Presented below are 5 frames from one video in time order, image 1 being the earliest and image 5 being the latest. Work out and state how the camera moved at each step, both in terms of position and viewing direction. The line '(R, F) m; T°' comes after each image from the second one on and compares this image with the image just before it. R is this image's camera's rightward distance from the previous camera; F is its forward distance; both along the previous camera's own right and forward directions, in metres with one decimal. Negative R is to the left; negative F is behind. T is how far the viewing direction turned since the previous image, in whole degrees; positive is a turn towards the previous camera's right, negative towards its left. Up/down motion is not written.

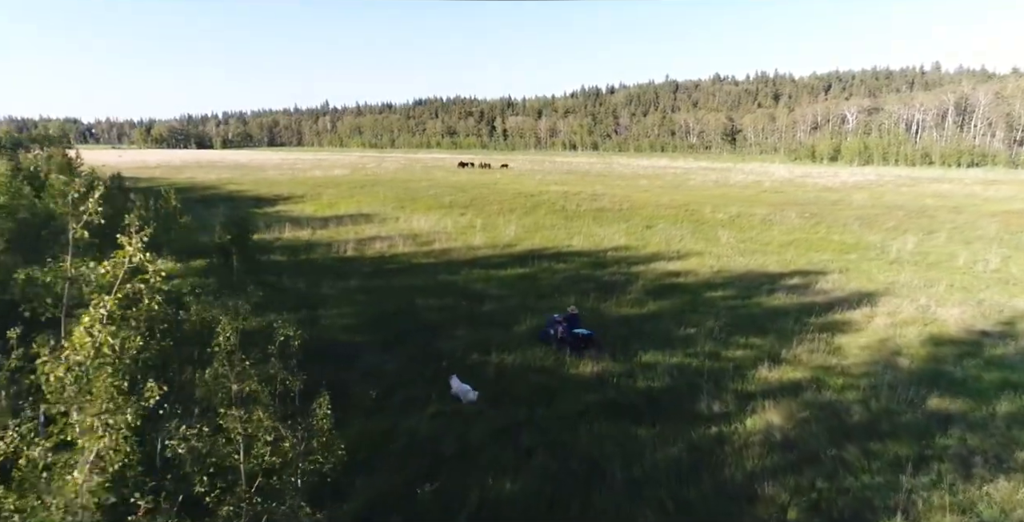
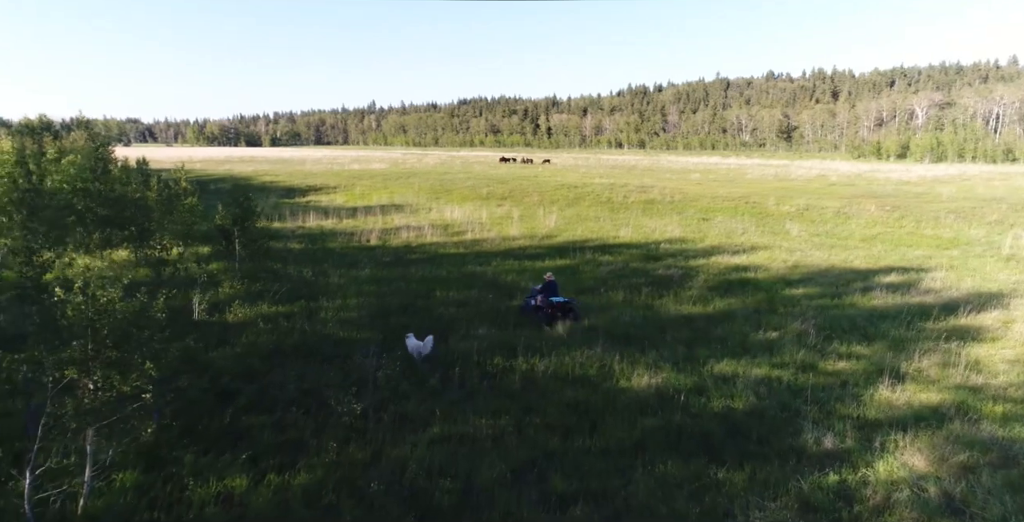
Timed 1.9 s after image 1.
(+0.1, +2.4) m; -4°
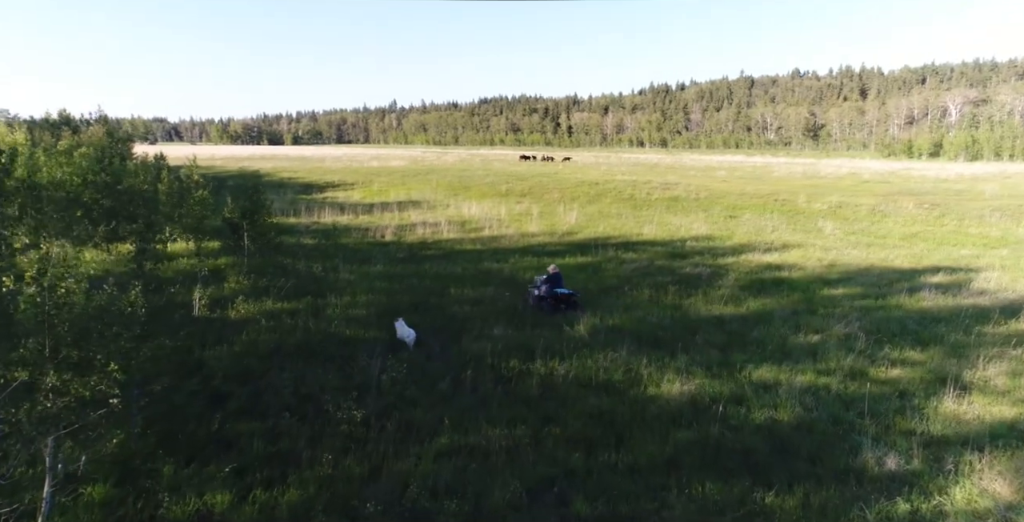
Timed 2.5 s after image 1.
(0.0, +0.7) m; -2°
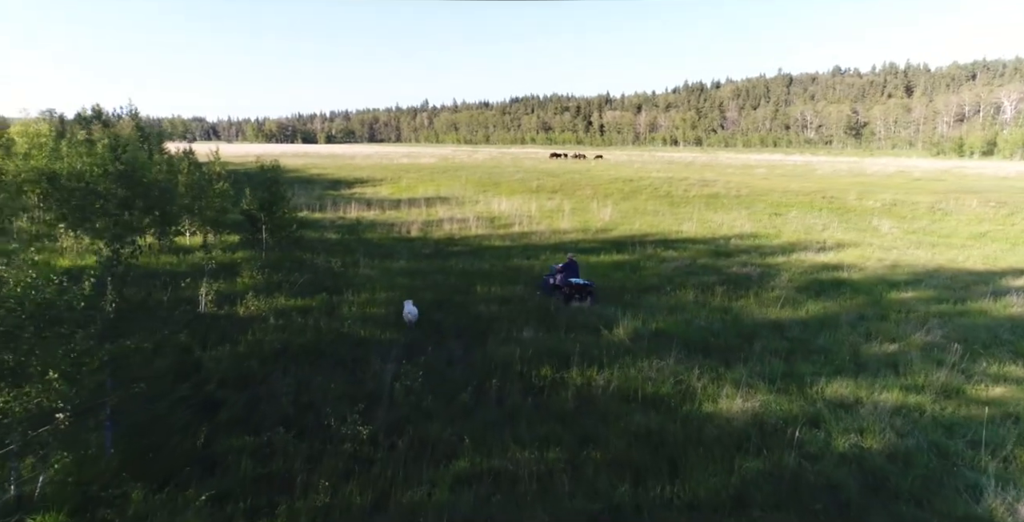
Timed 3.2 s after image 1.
(0.0, +1.0) m; -3°
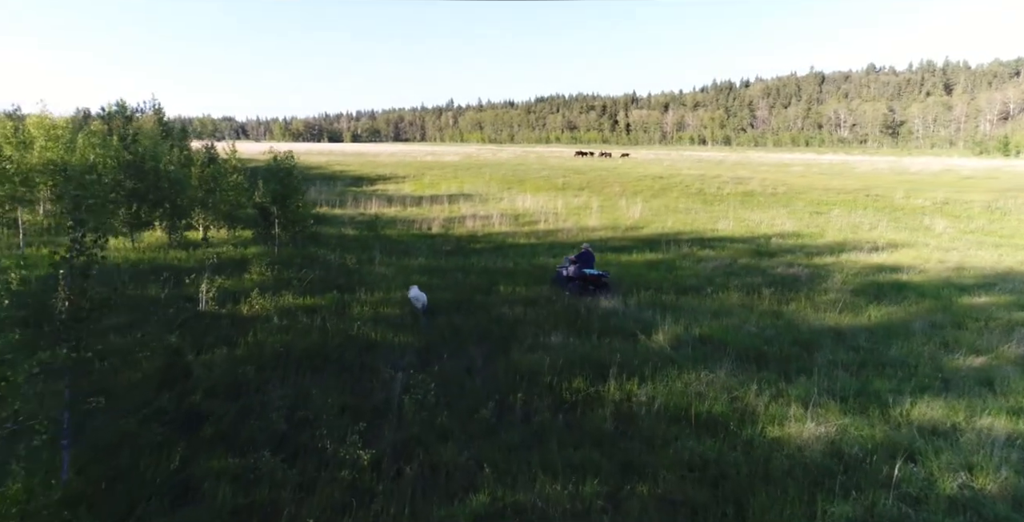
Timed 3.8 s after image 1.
(-0.1, +0.9) m; -2°
